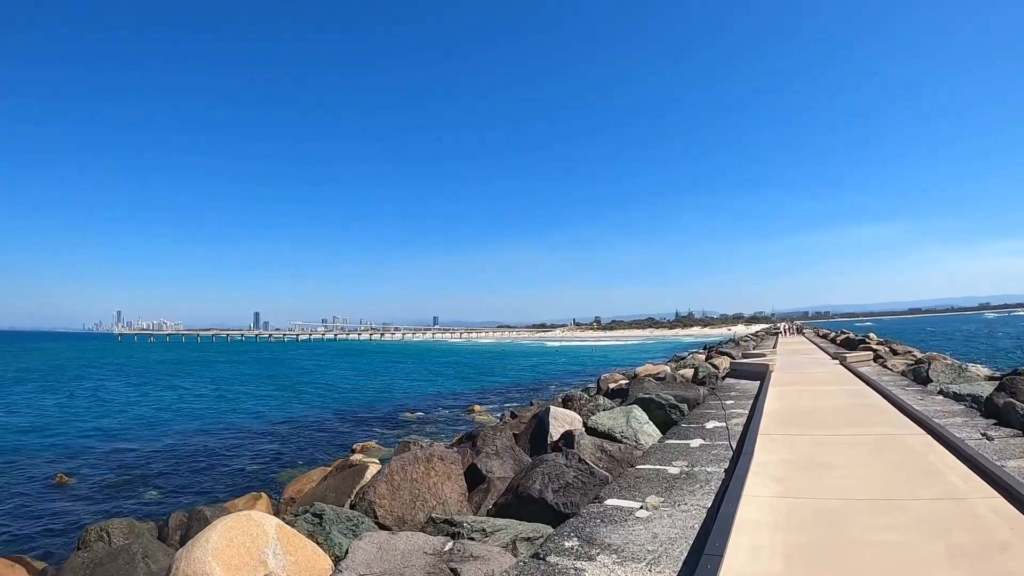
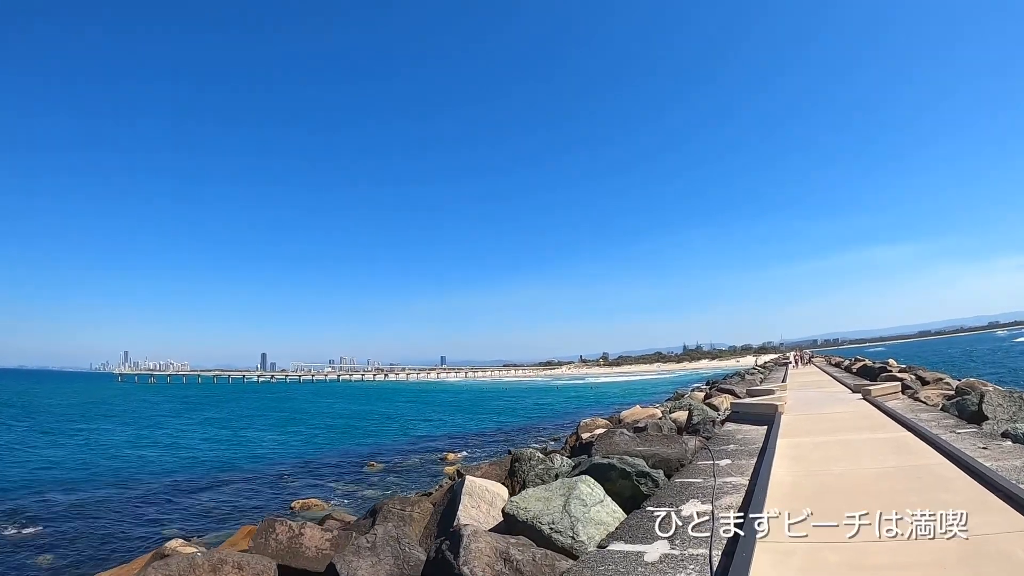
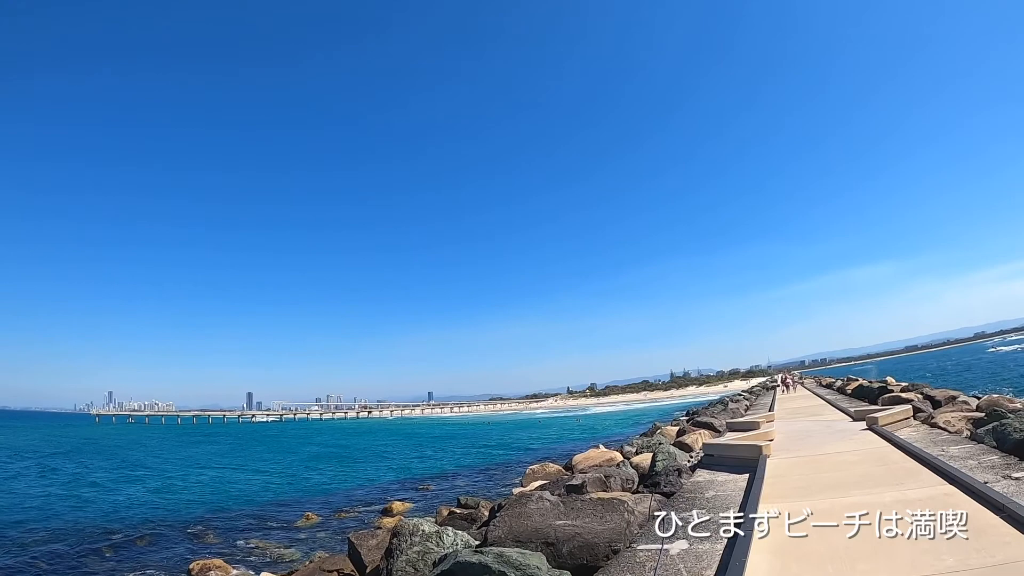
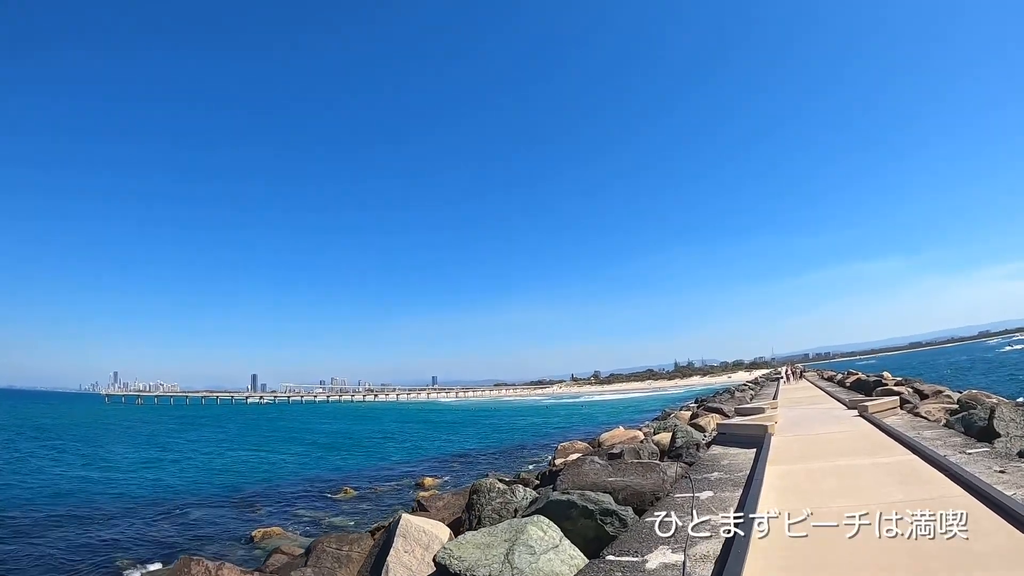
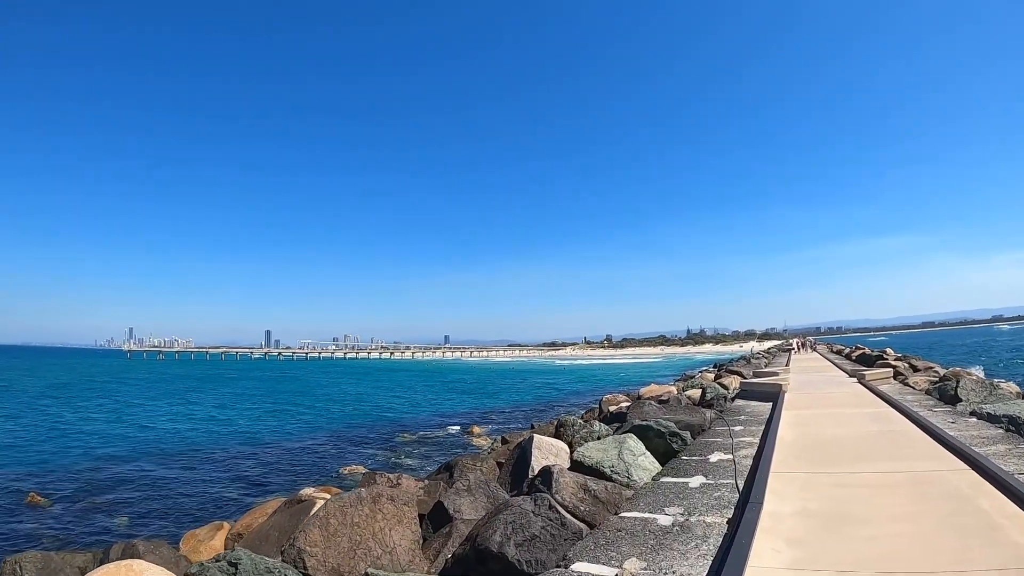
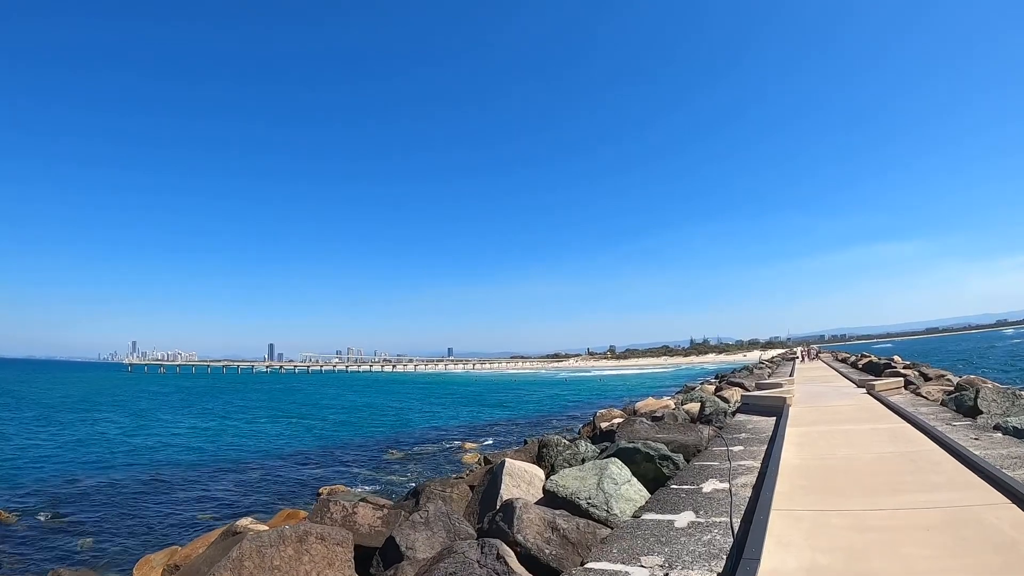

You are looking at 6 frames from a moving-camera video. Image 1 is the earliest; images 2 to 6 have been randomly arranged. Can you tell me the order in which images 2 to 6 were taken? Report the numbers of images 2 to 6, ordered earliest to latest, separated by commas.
5, 6, 2, 4, 3
